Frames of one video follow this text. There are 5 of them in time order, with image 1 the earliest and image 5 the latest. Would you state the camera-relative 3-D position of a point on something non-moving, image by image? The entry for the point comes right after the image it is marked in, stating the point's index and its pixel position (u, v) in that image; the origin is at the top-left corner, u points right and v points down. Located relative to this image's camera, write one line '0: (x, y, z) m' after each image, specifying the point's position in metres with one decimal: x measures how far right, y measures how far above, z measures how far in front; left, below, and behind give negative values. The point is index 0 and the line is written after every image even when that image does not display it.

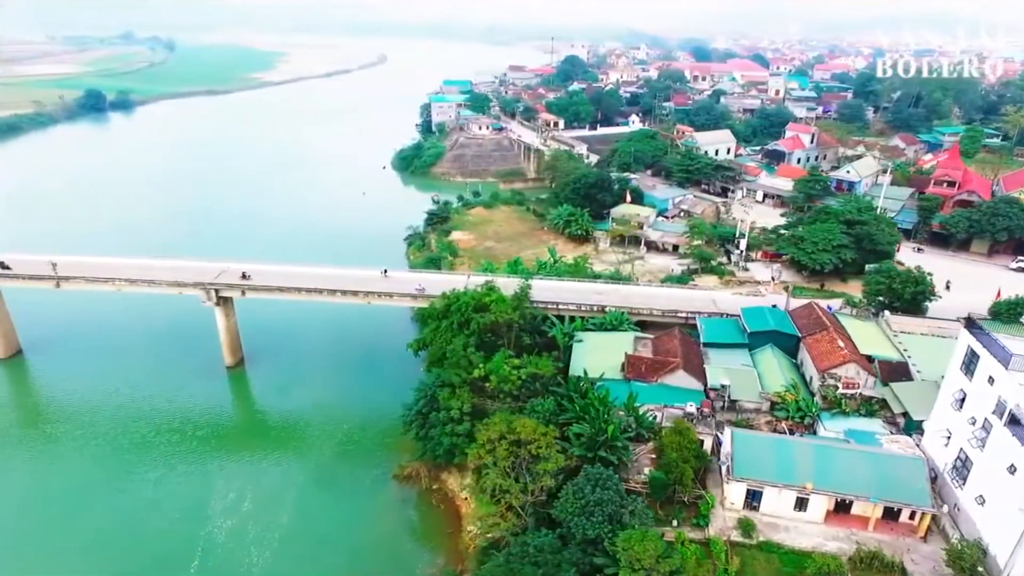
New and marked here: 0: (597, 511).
0: (+1.8, -4.6, +16.2) m
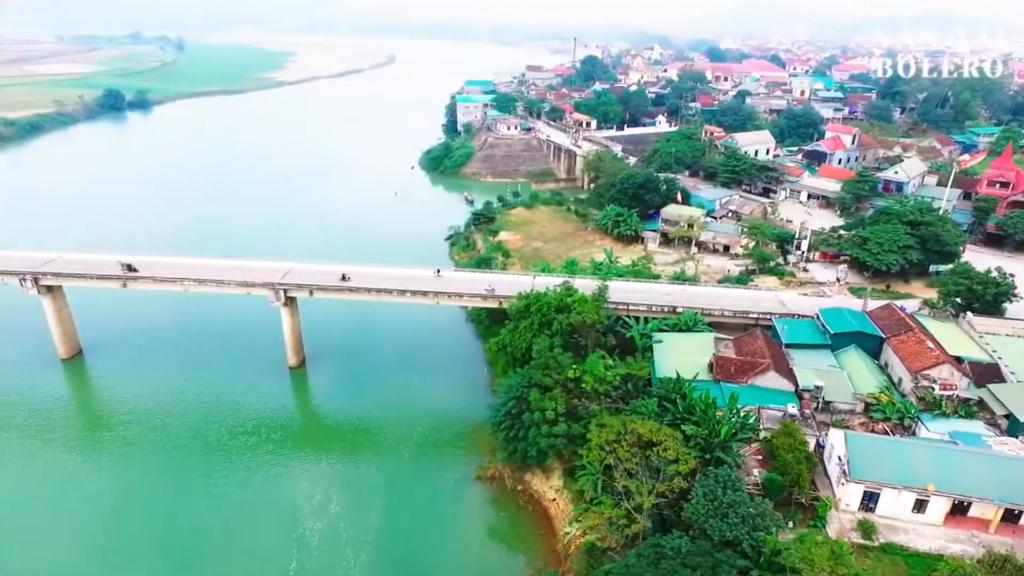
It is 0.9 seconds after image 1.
0: (+4.5, -4.6, +16.1) m
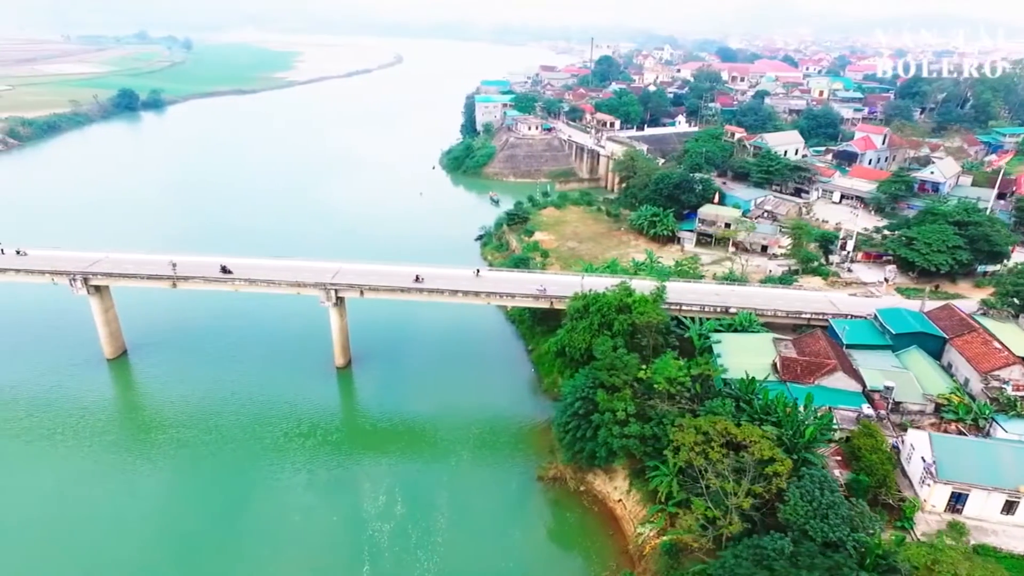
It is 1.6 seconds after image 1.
0: (+6.5, -4.6, +16.0) m
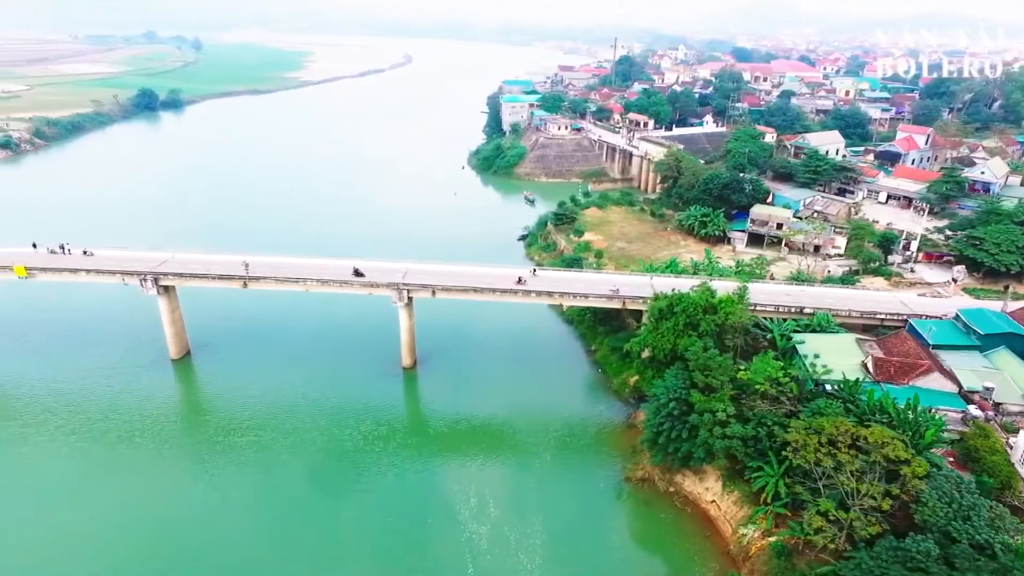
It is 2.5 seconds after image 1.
0: (+9.4, -4.7, +16.0) m
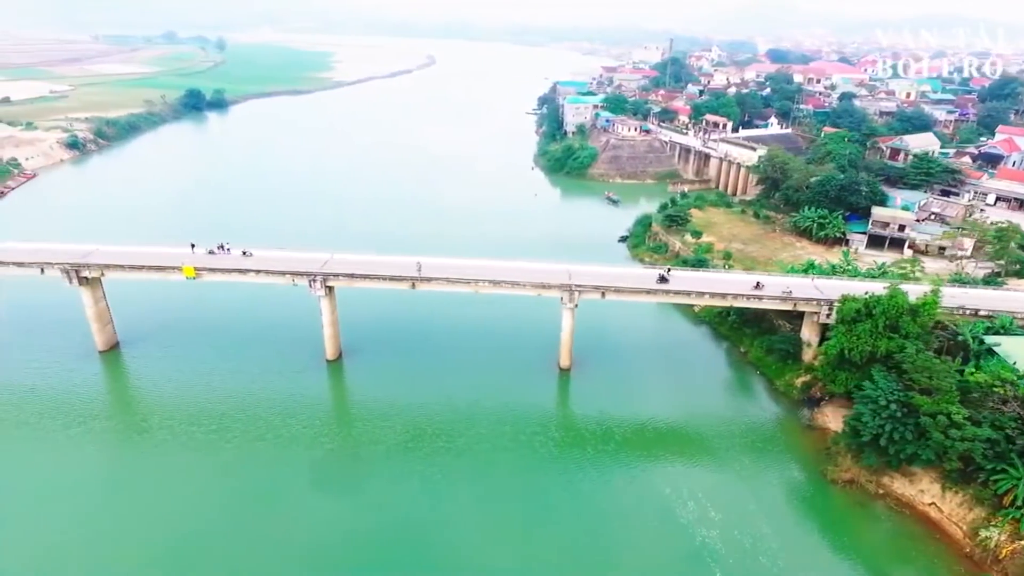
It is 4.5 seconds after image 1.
0: (+16.1, -4.7, +15.9) m
